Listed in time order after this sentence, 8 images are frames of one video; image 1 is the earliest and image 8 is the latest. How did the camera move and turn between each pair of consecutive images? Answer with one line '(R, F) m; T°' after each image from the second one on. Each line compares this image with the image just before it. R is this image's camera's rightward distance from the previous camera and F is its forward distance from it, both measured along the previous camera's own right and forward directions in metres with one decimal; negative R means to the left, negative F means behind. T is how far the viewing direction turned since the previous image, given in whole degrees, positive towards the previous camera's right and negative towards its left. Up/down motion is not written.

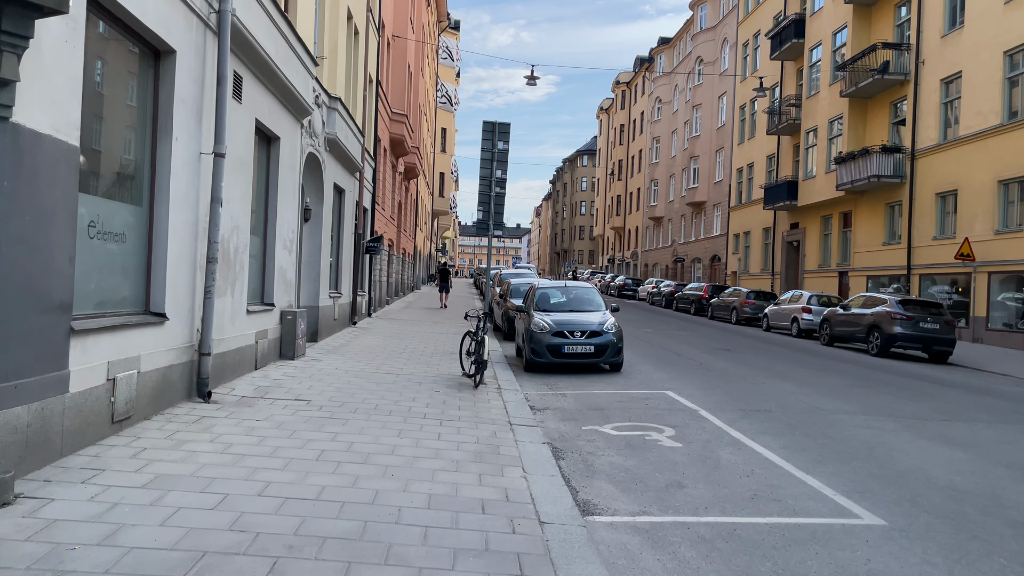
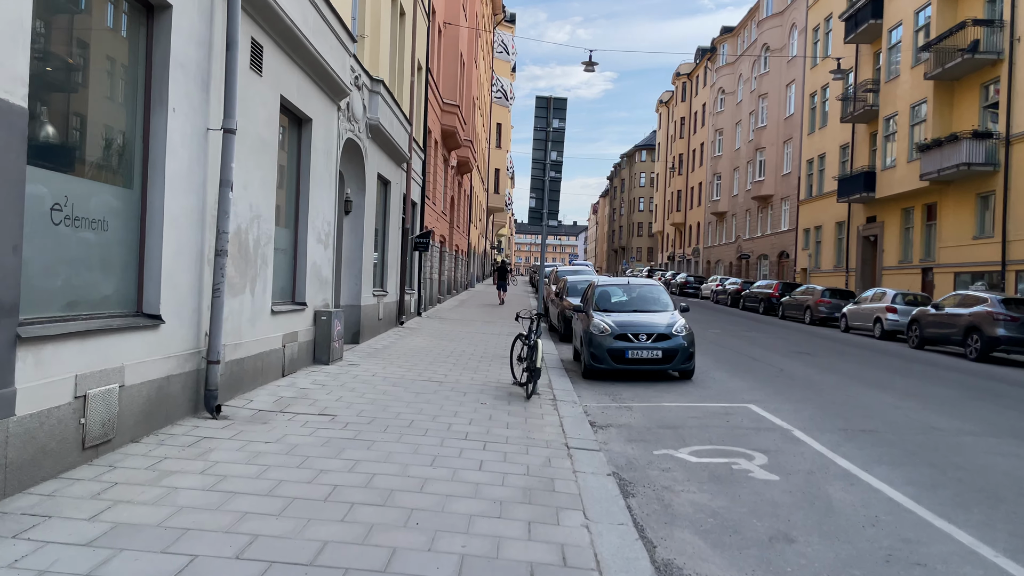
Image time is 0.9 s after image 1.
(0.0, +1.2) m; -4°
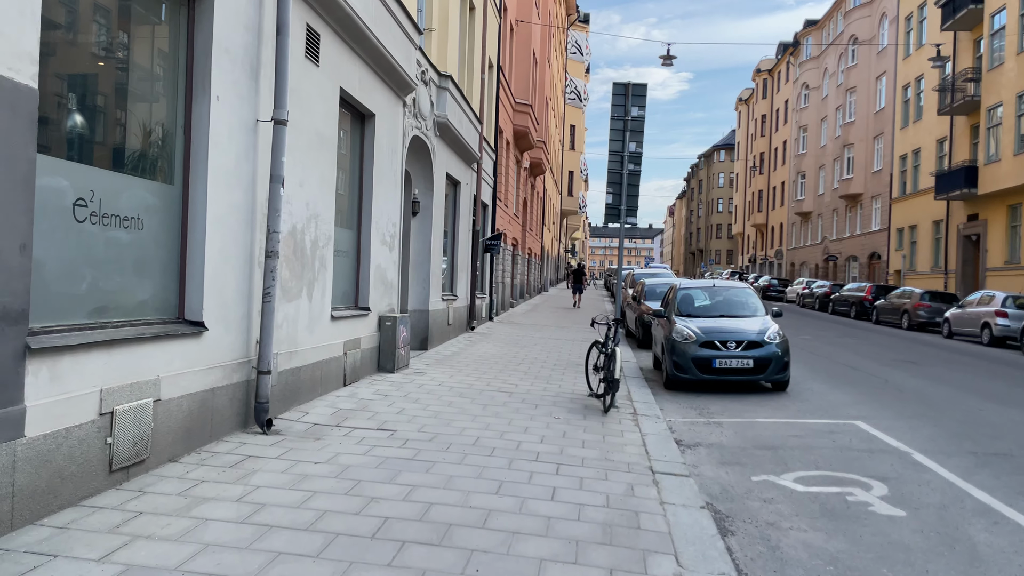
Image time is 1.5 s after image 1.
(0.0, +0.7) m; -5°
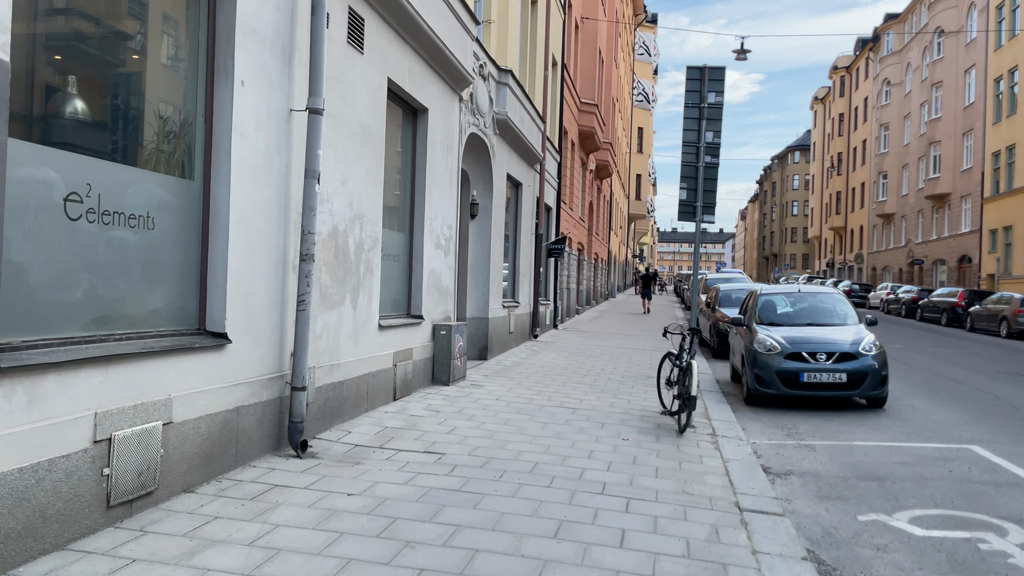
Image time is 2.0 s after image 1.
(0.0, +0.7) m; -5°
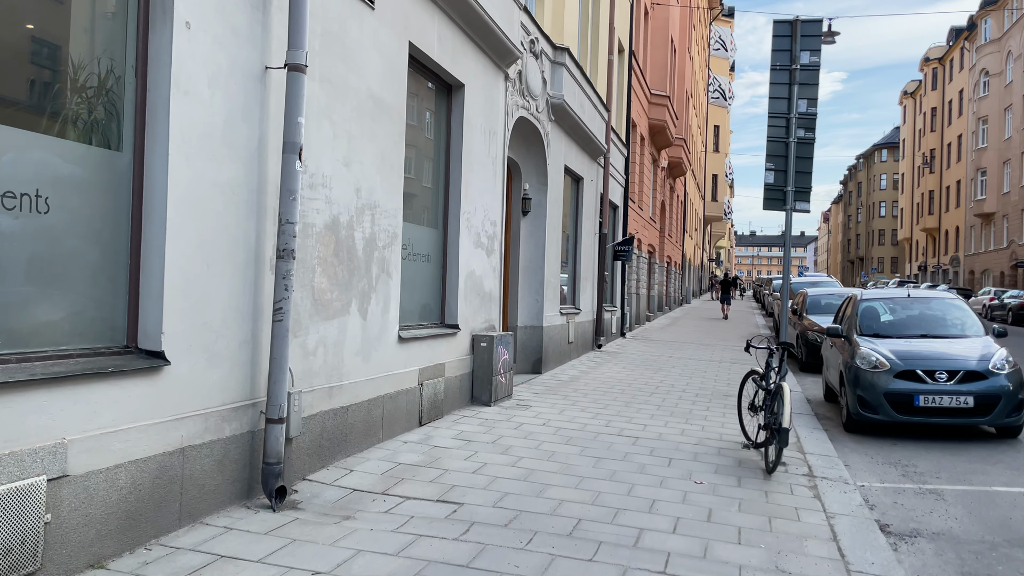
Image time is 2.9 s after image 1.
(+0.2, +1.3) m; -5°
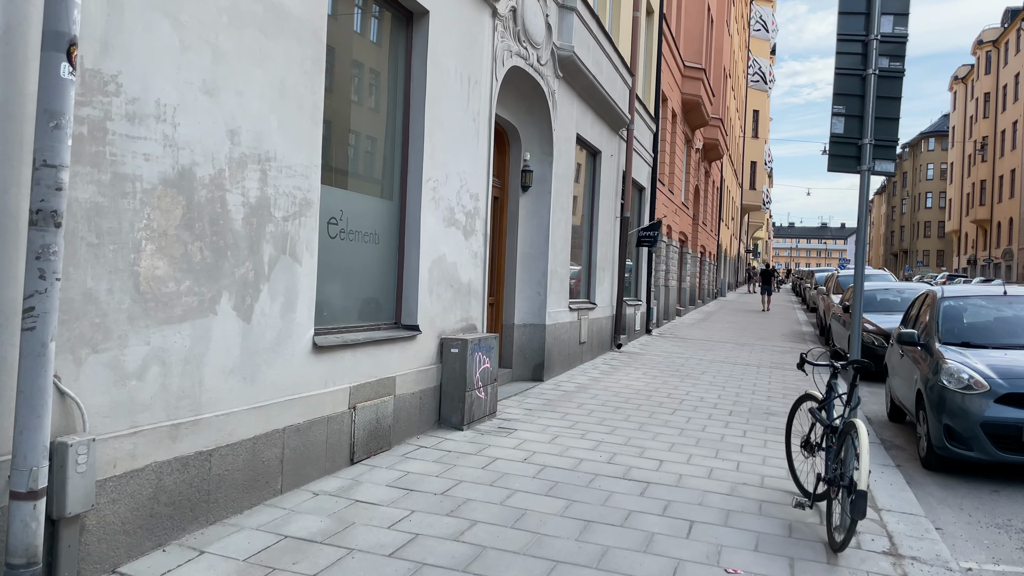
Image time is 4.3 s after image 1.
(+0.4, +1.8) m; -2°
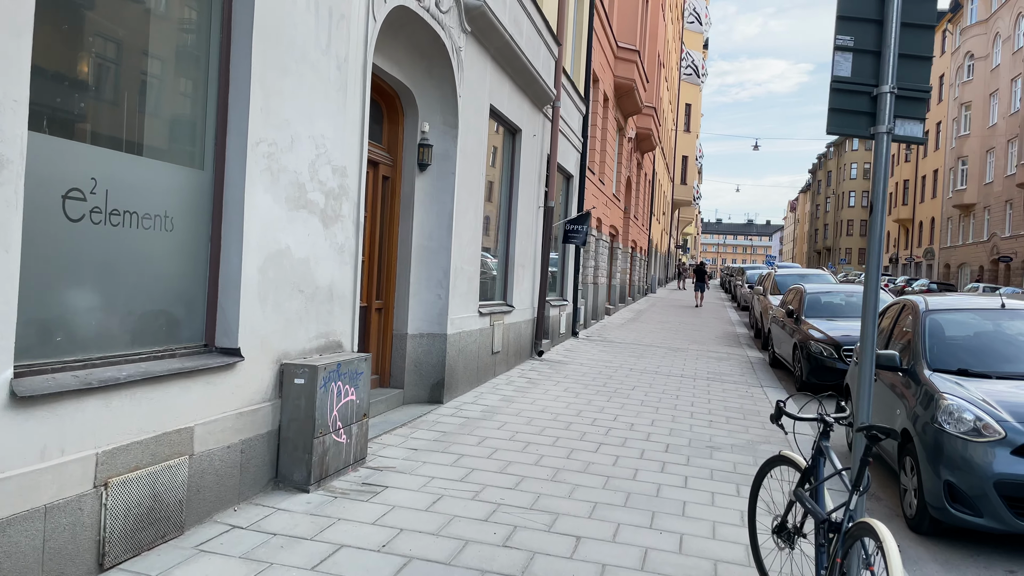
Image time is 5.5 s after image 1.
(+0.4, +1.6) m; +5°
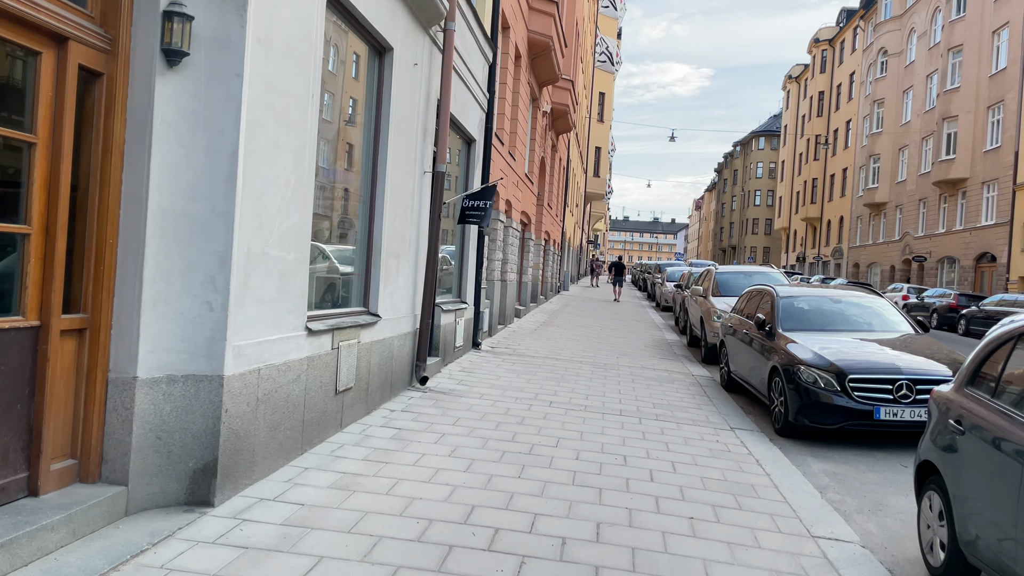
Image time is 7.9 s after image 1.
(+0.4, +3.2) m; +6°
